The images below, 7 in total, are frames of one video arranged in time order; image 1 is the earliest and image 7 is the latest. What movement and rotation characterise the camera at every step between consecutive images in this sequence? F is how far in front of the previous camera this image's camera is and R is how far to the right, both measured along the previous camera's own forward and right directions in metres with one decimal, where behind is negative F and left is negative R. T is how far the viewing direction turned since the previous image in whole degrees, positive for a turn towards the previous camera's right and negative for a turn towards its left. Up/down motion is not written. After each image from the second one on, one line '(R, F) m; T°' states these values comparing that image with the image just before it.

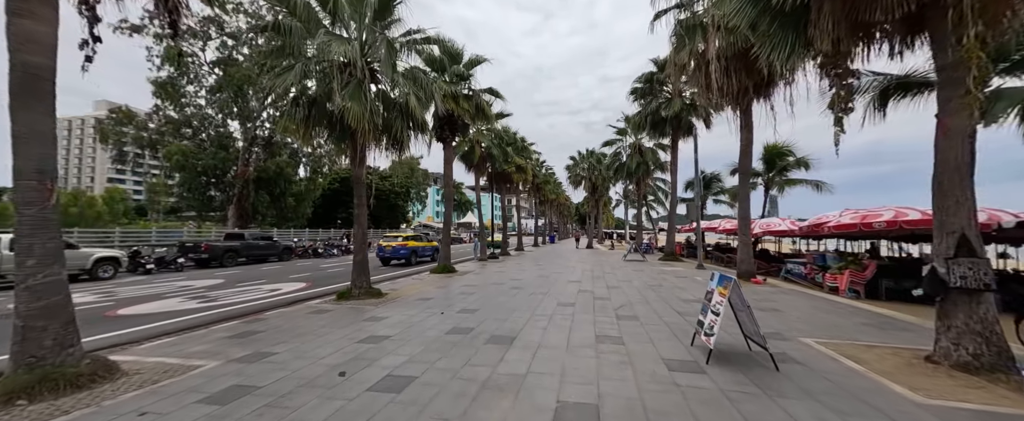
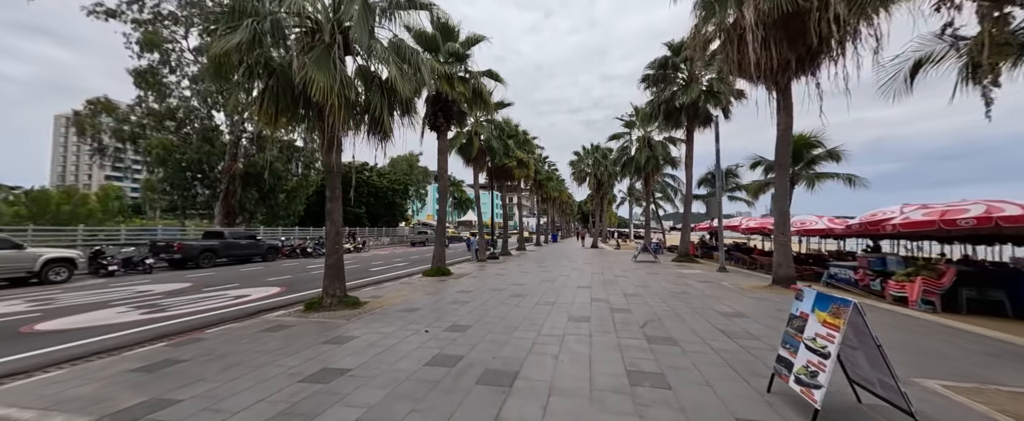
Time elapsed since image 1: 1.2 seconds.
(0.0, +1.6) m; 0°
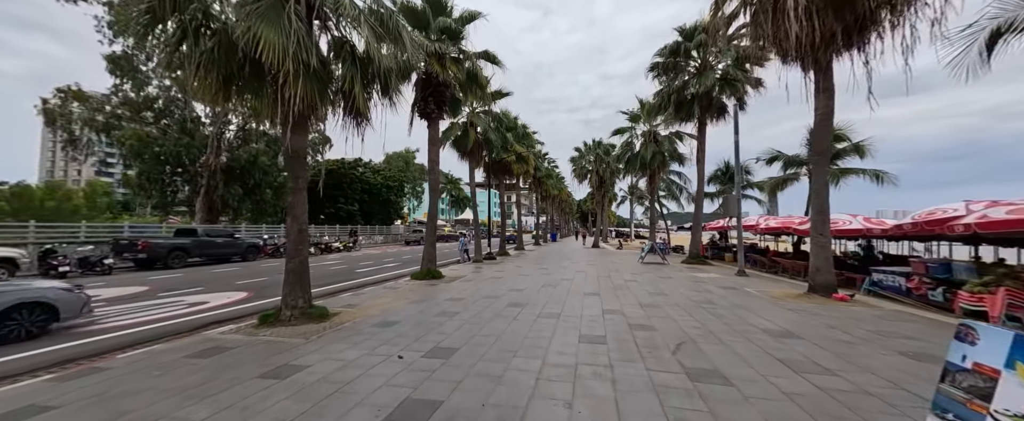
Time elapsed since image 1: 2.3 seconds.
(0.0, +1.4) m; 0°
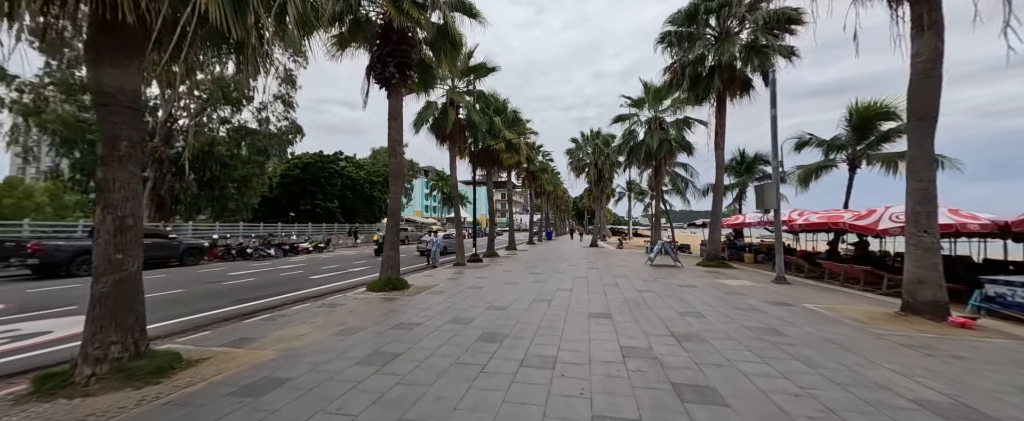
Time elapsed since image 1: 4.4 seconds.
(+0.4, +2.9) m; +1°
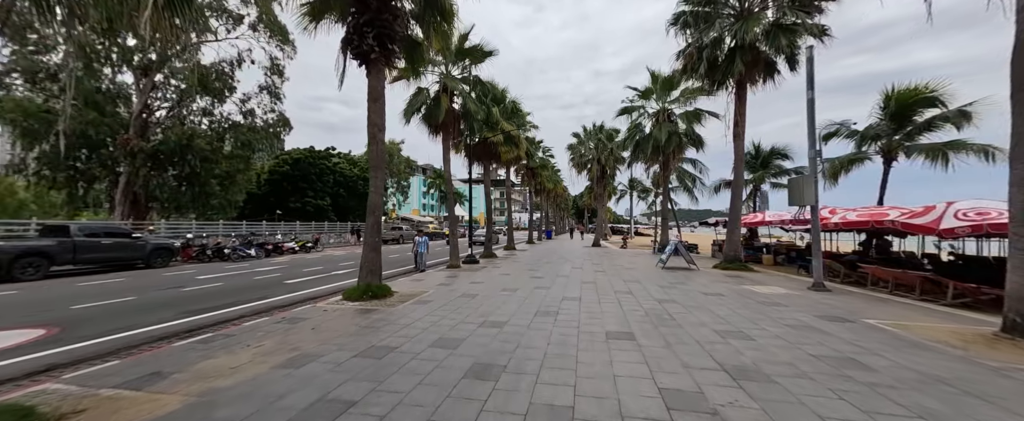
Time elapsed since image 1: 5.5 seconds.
(0.0, +1.5) m; 0°
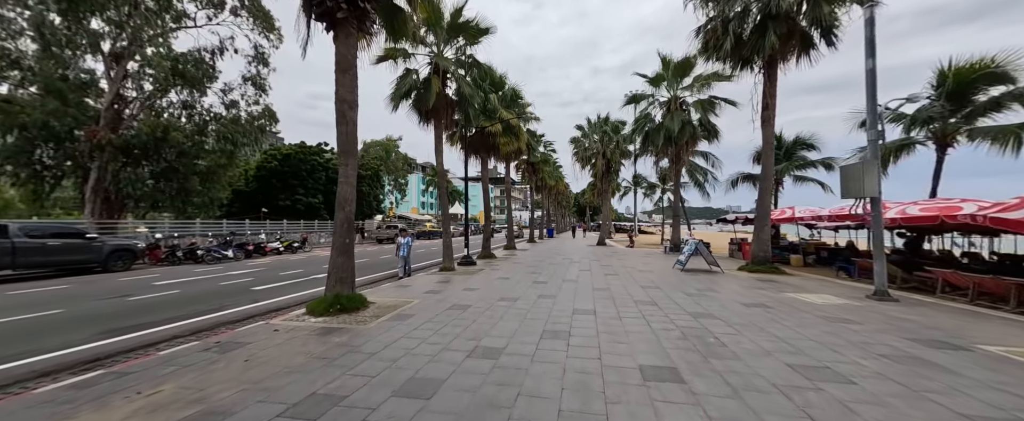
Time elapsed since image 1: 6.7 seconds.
(0.0, +1.6) m; 0°
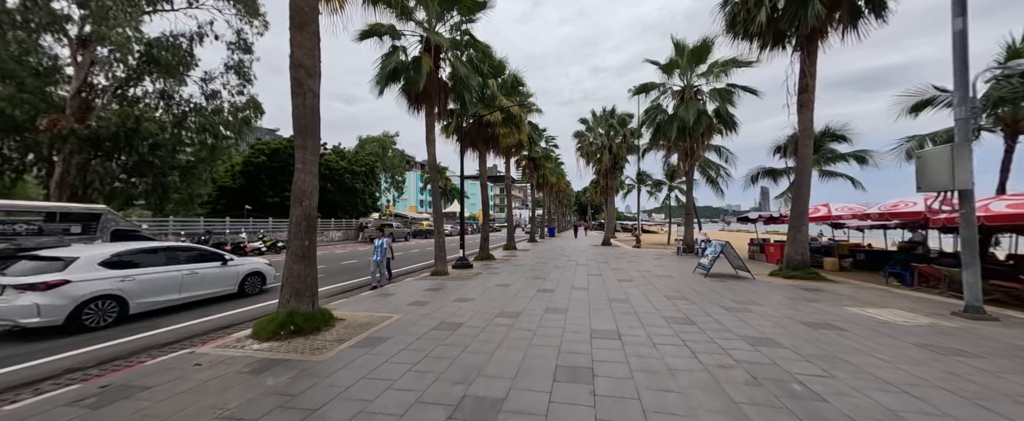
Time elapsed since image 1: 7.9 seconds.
(0.0, +1.6) m; 0°
